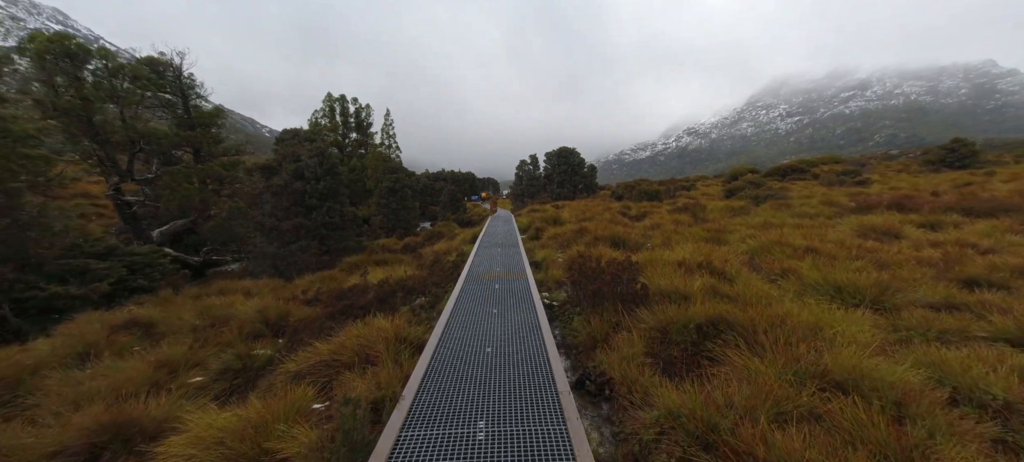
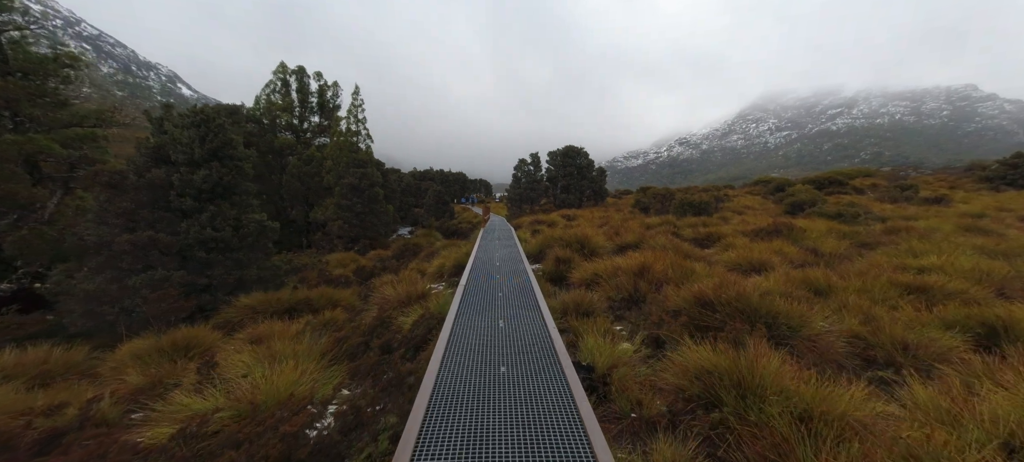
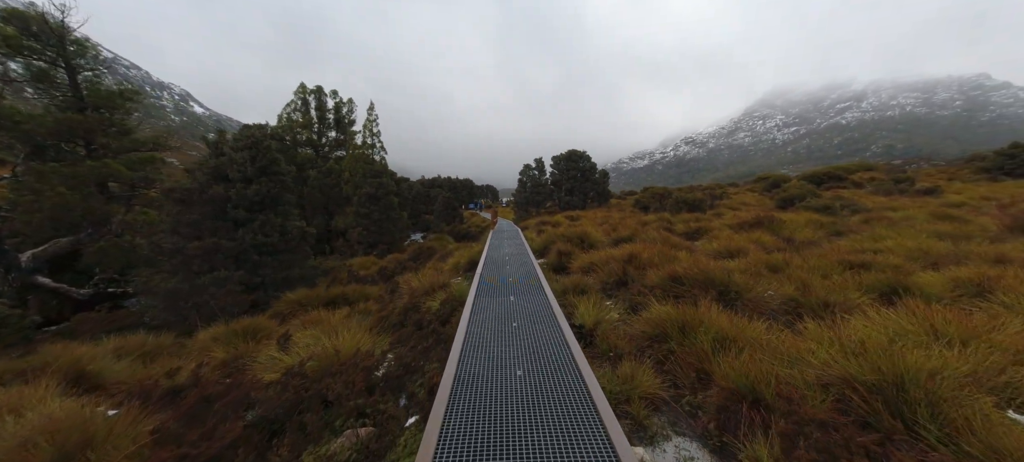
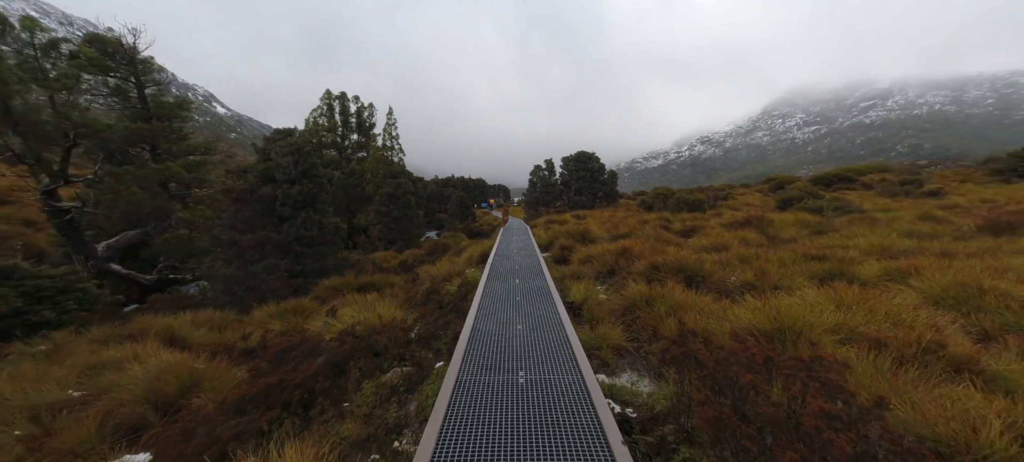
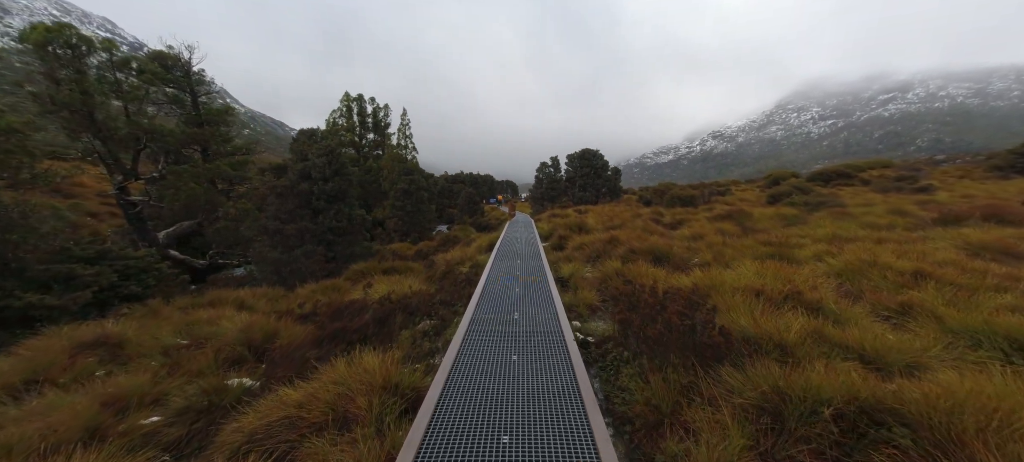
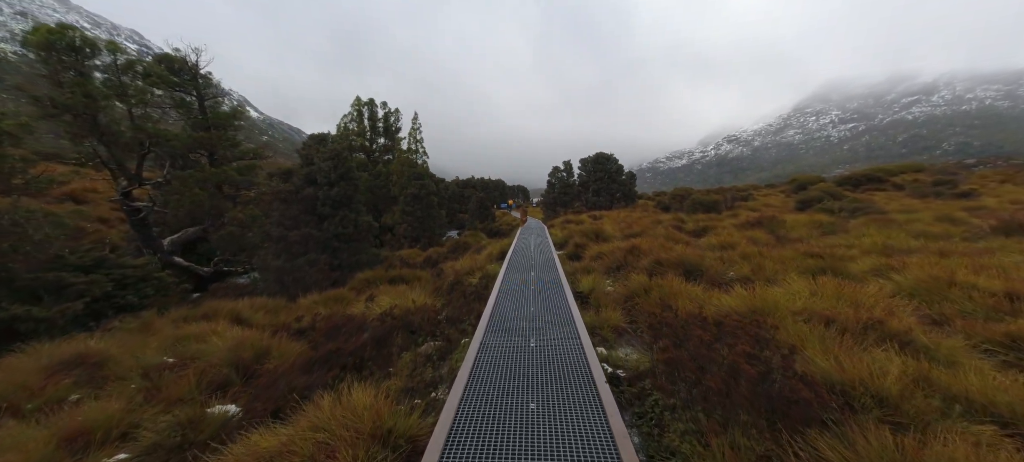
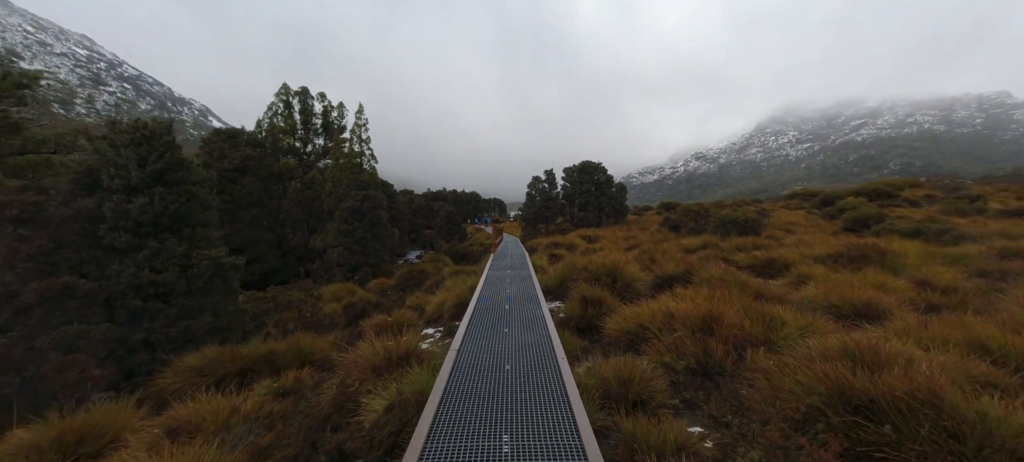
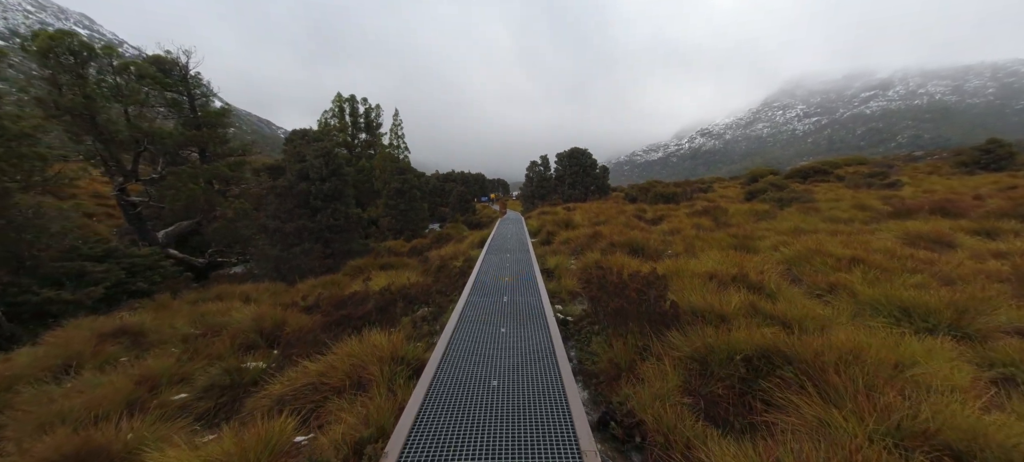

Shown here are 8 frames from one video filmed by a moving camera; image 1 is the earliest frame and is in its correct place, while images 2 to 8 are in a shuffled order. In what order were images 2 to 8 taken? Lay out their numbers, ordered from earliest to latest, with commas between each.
8, 5, 6, 4, 3, 2, 7
